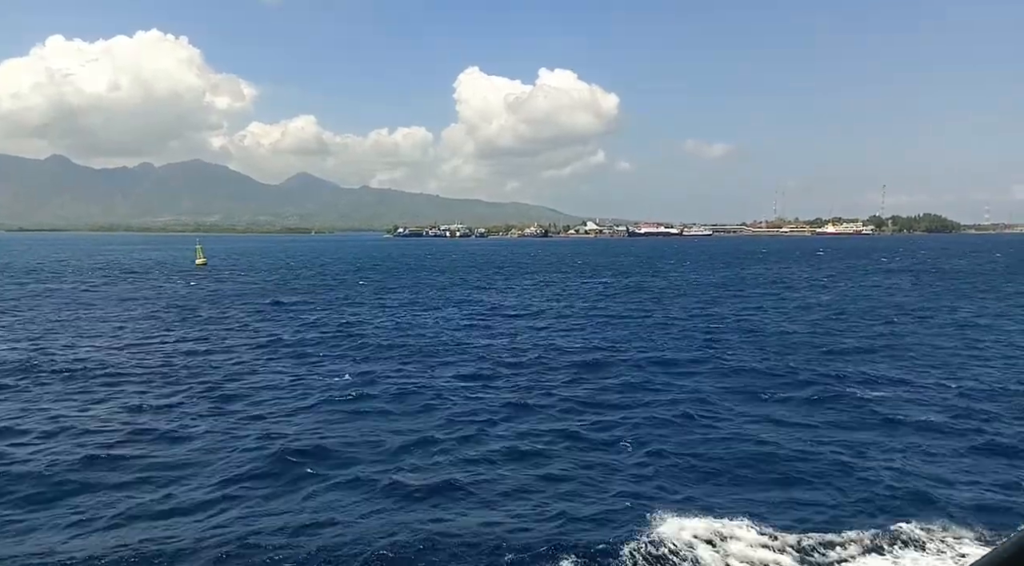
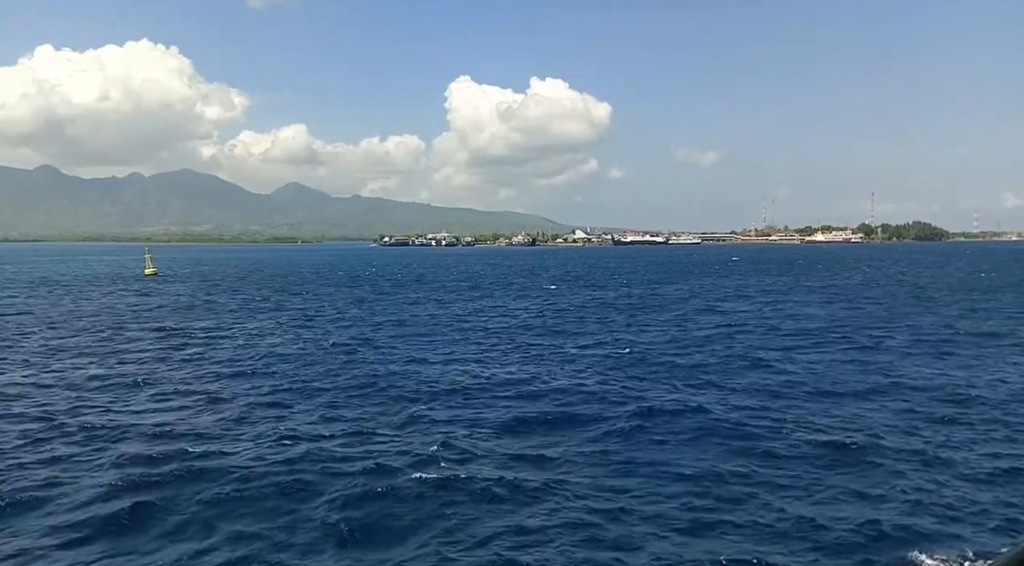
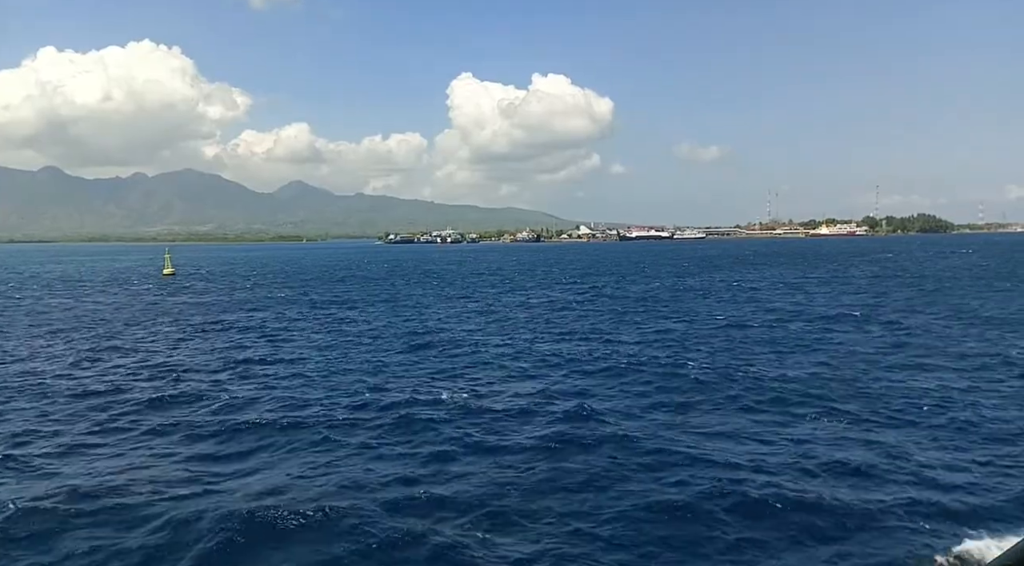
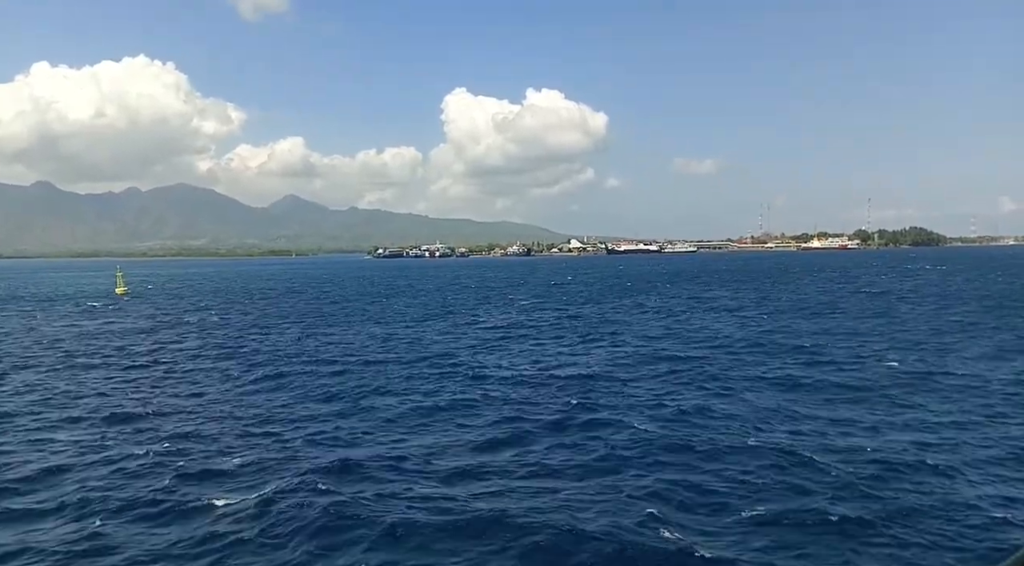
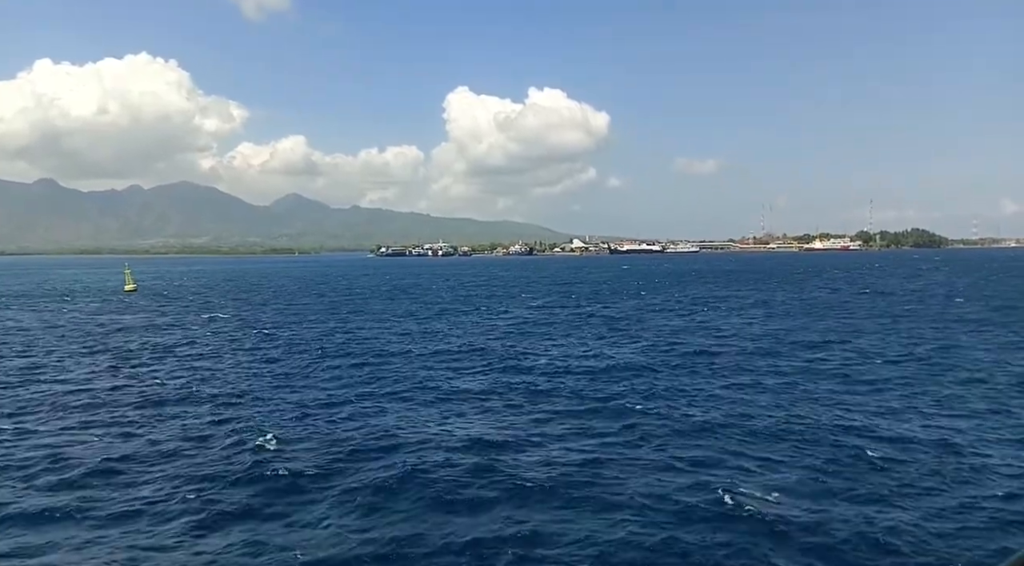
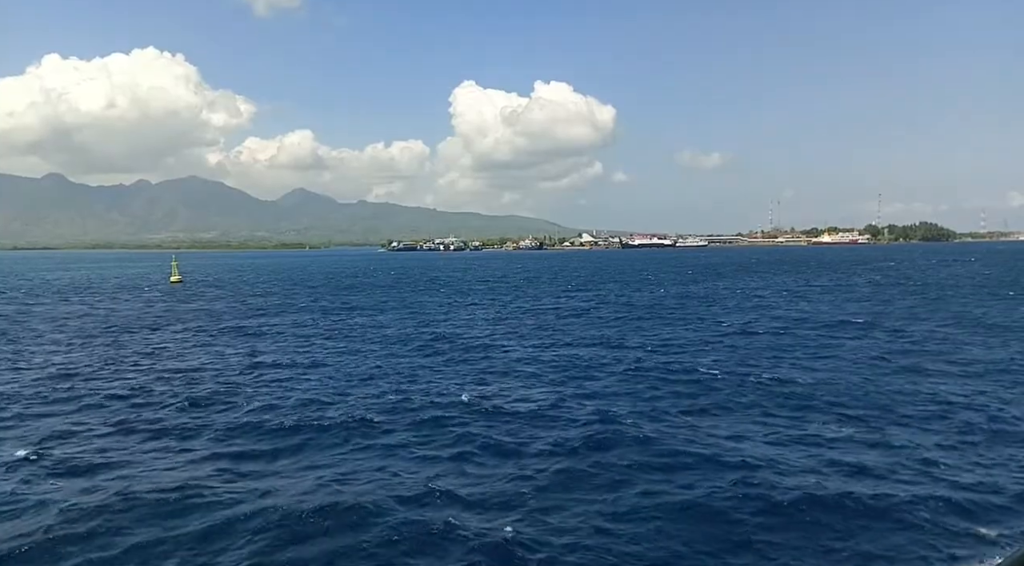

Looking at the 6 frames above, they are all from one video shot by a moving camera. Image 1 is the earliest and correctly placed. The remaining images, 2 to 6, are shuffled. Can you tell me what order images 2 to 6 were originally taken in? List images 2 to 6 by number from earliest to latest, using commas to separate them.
6, 3, 2, 5, 4
